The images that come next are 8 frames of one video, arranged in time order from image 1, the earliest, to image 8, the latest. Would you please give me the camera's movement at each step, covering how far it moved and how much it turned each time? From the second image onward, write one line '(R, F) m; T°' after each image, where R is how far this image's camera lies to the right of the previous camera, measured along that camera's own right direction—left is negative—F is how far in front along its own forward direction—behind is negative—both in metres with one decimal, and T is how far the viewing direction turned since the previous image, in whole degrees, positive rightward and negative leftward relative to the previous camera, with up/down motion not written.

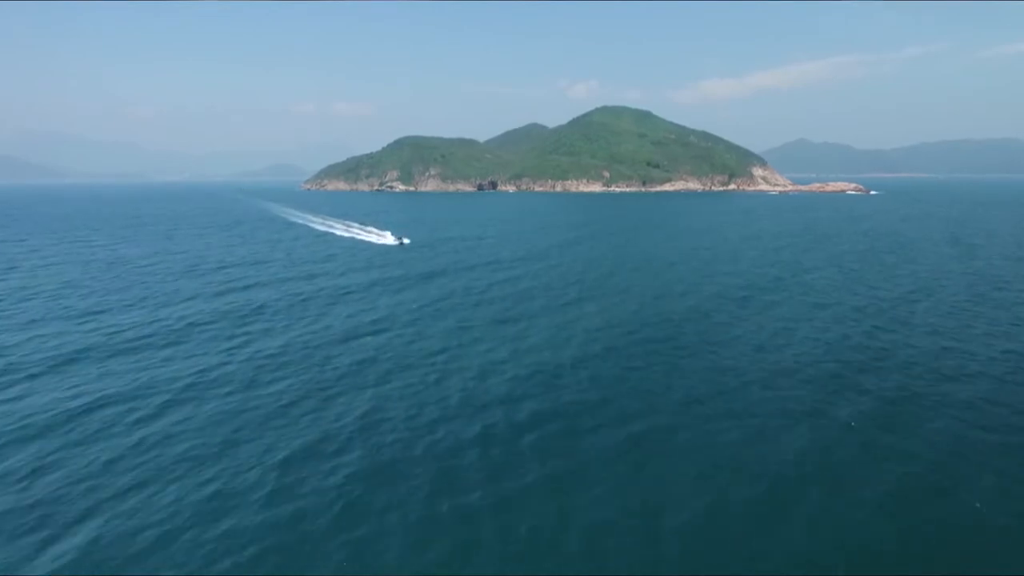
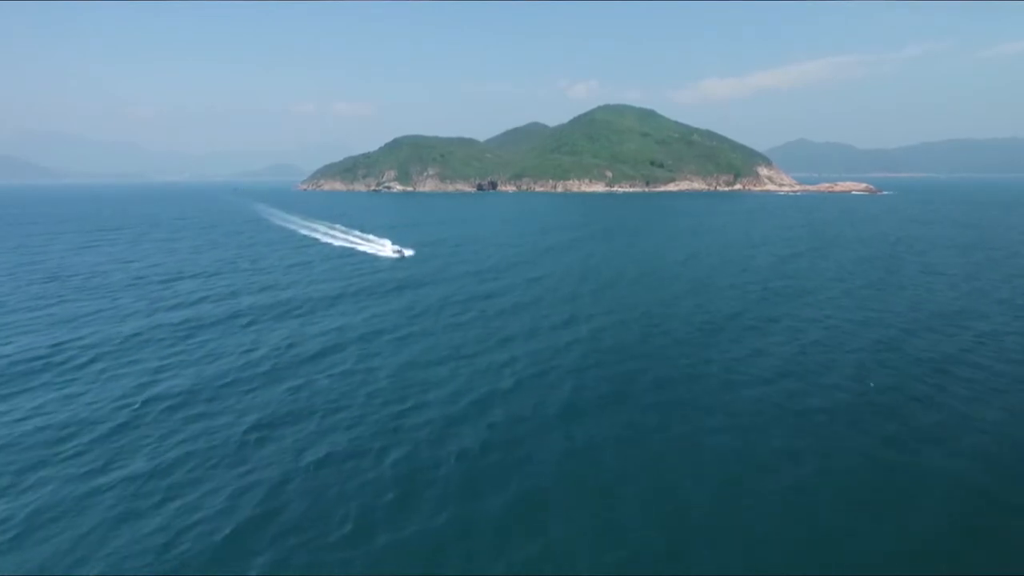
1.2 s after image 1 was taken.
(+1.4, +10.0) m; 0°
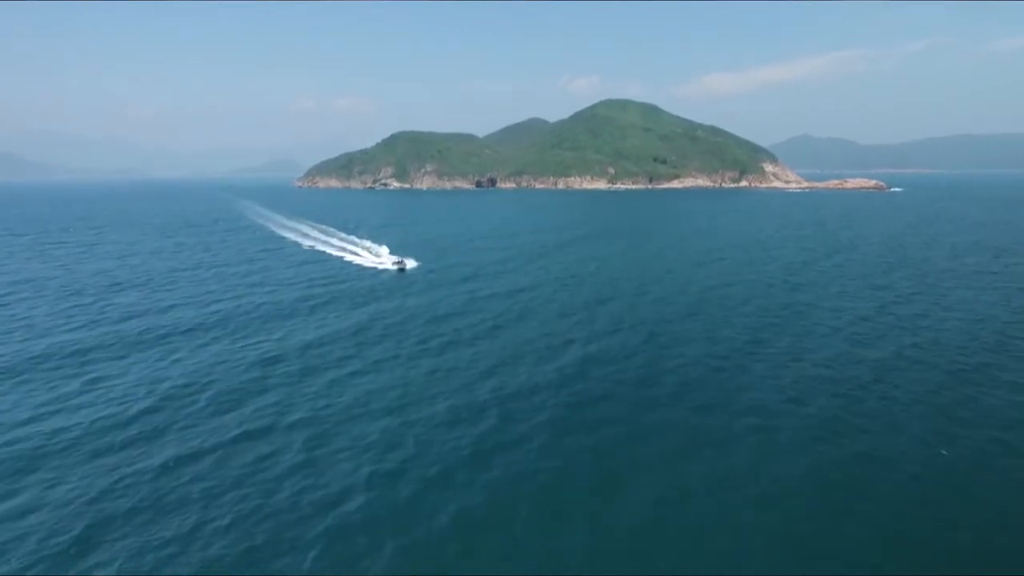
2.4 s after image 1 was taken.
(+1.6, +10.5) m; 0°
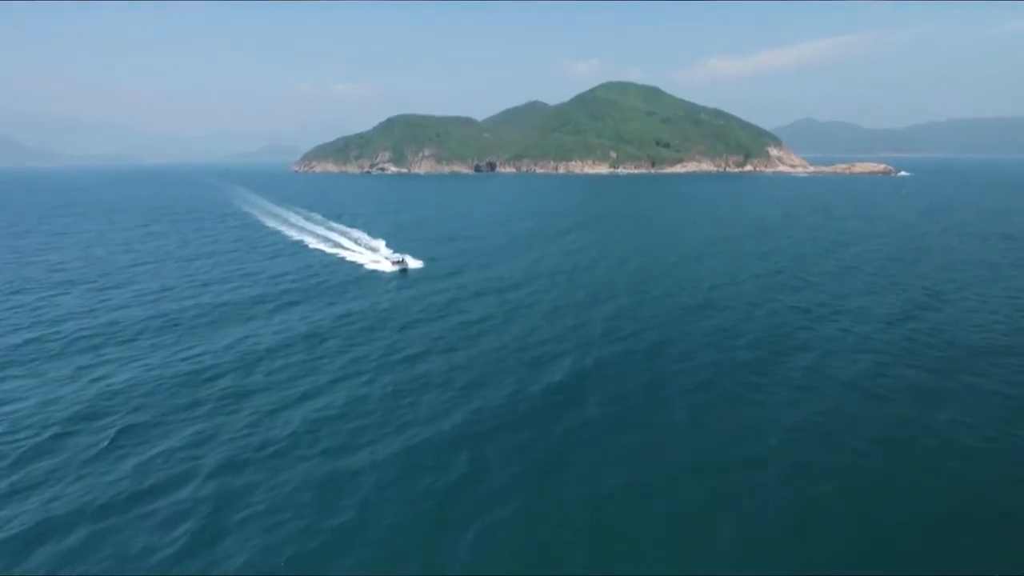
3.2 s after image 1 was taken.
(+1.2, +7.0) m; 0°
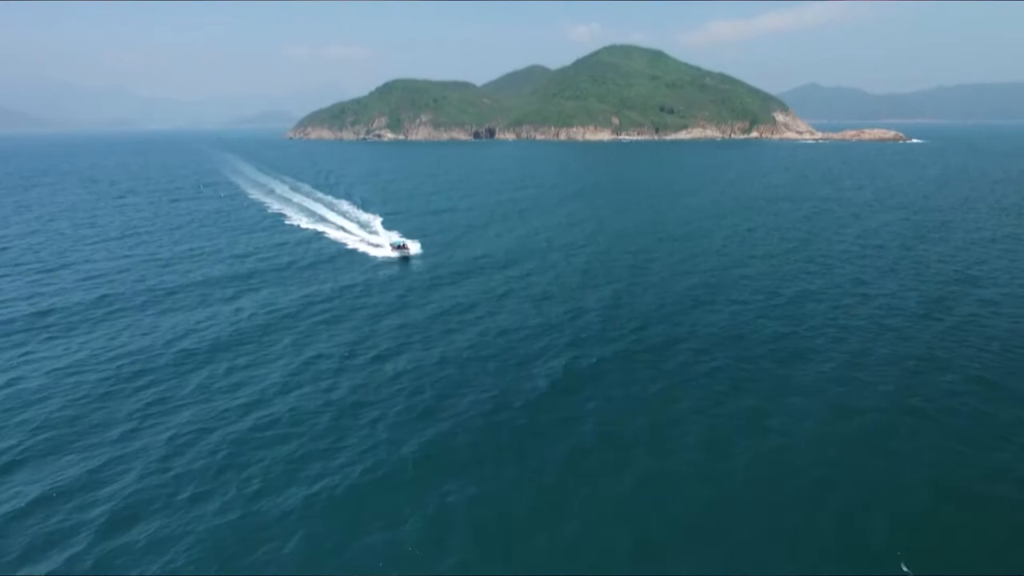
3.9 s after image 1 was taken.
(+0.9, +6.3) m; 0°
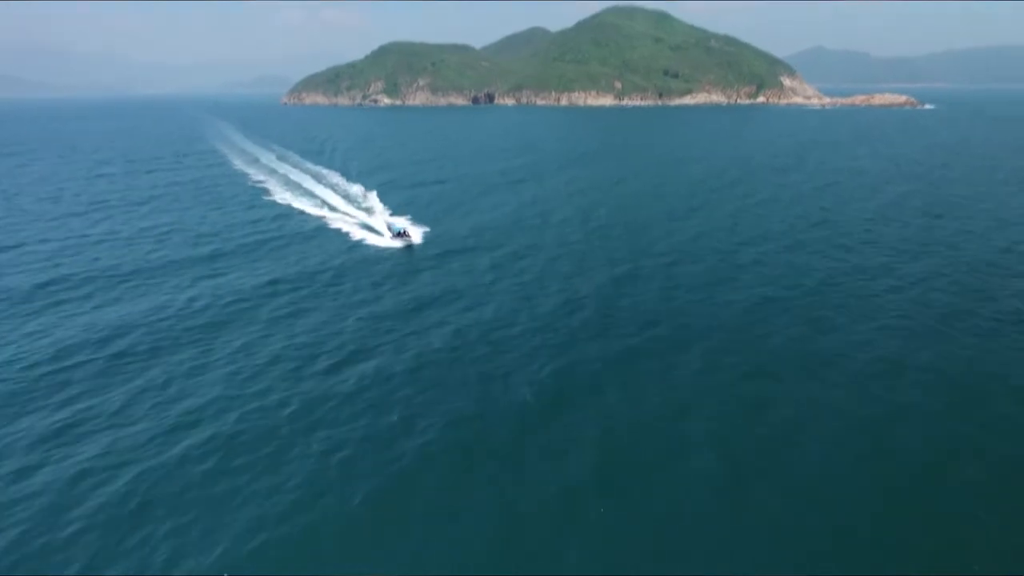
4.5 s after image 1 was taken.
(+0.8, +5.3) m; 0°
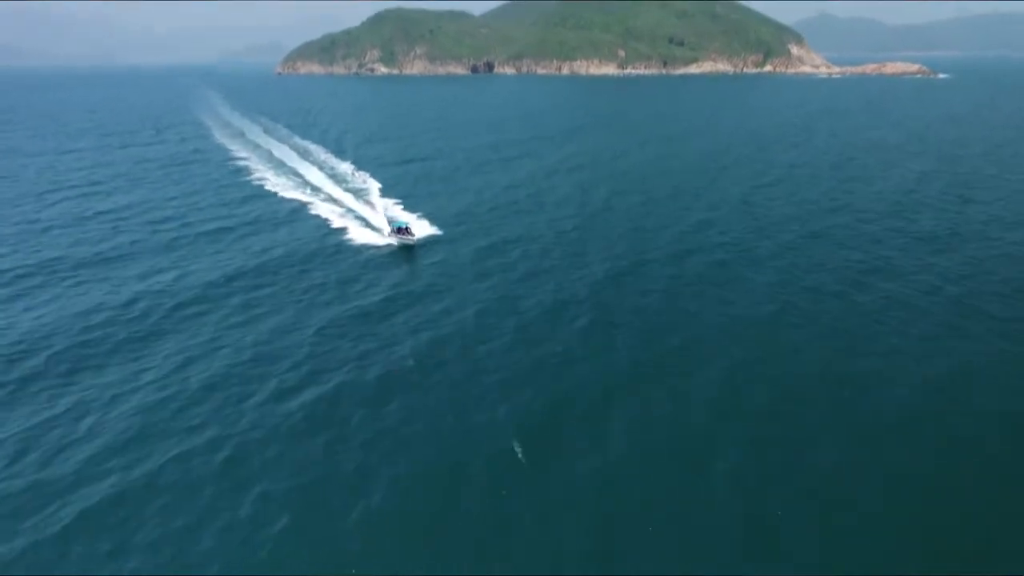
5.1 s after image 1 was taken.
(+0.8, +5.3) m; 0°
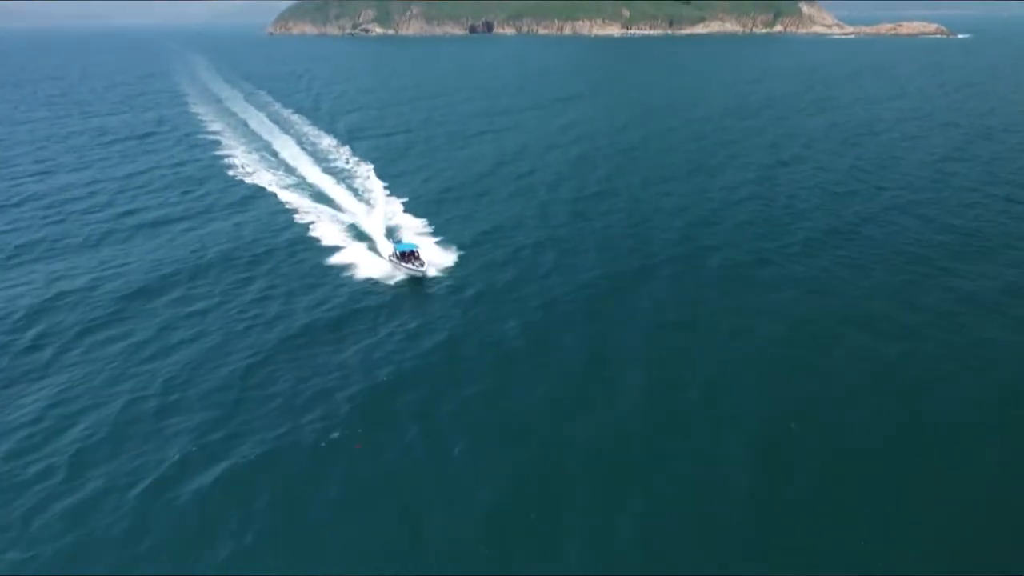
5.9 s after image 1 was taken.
(+1.0, +6.8) m; 0°
